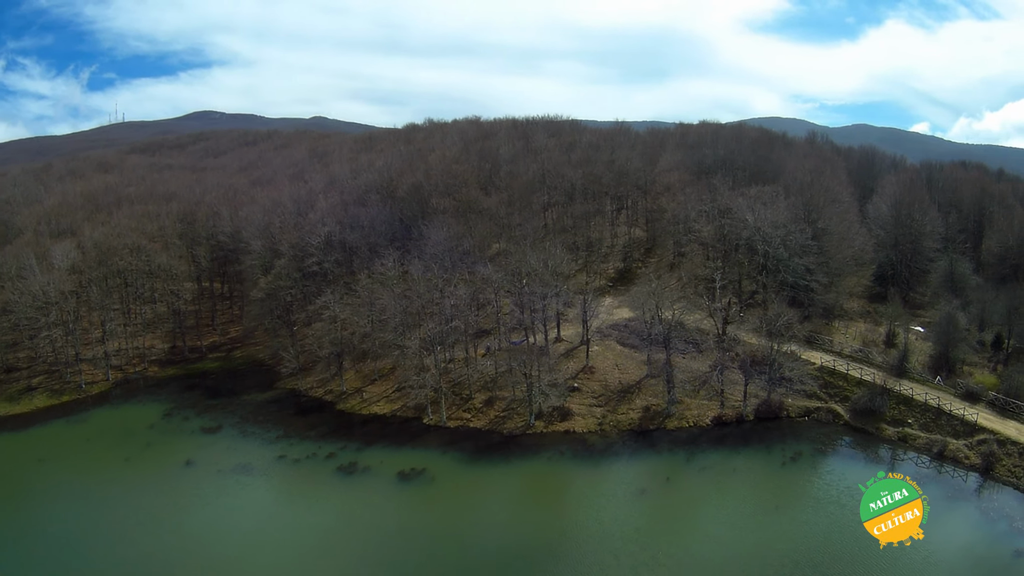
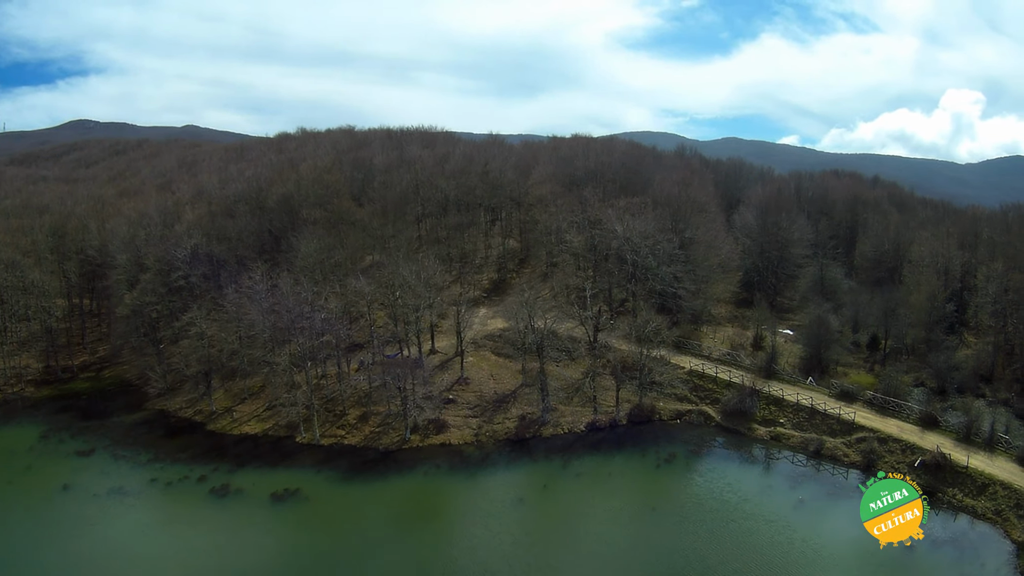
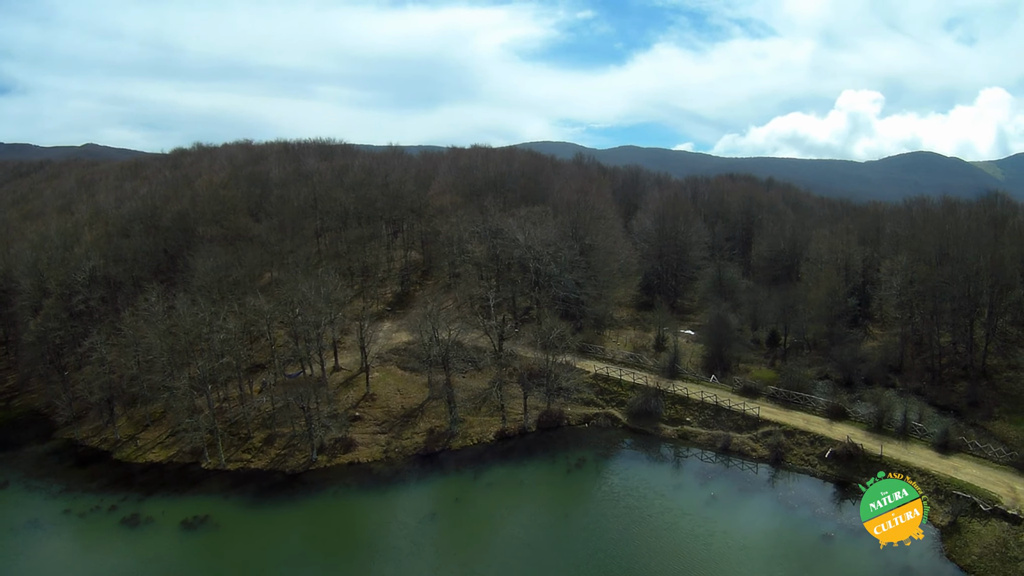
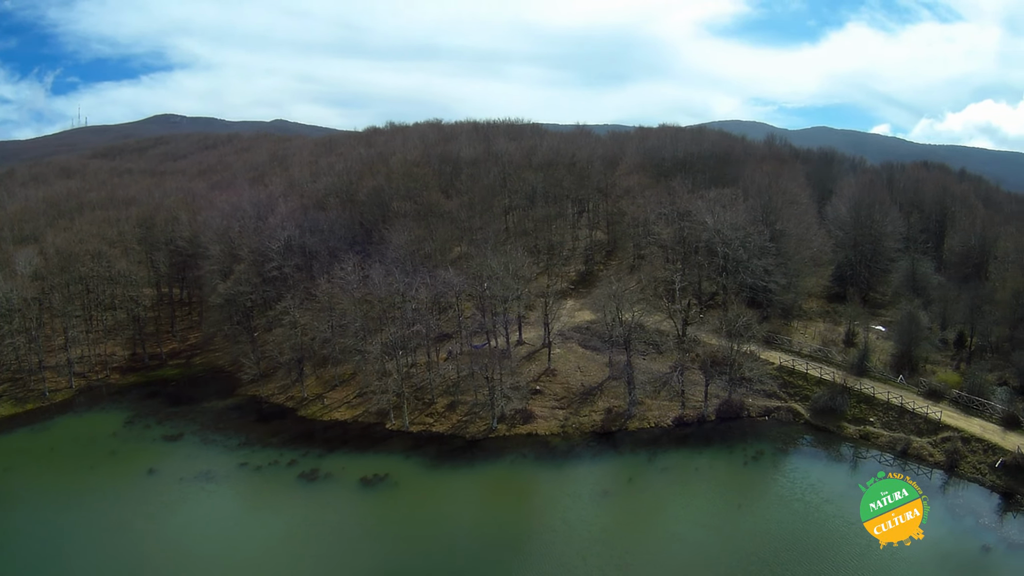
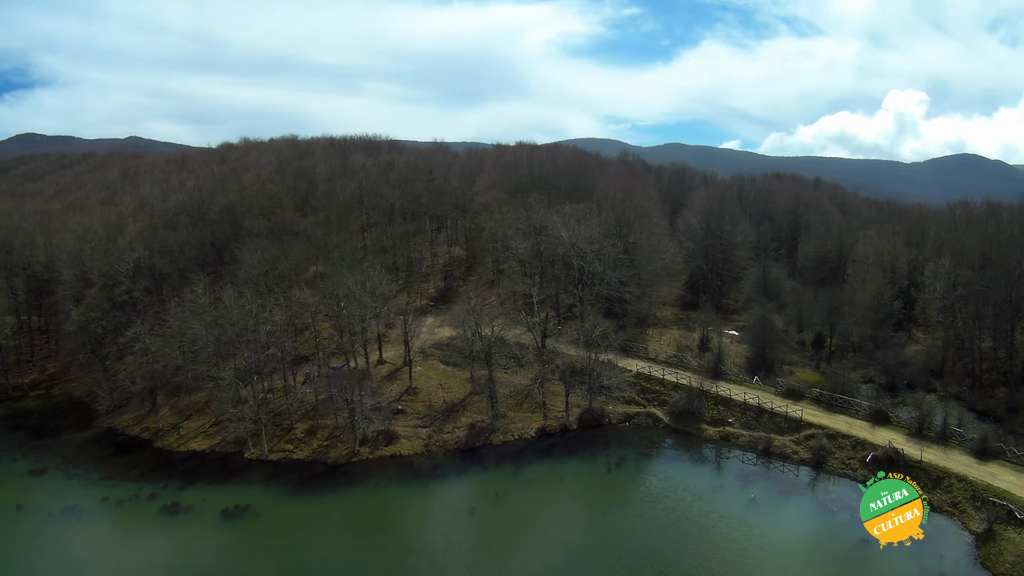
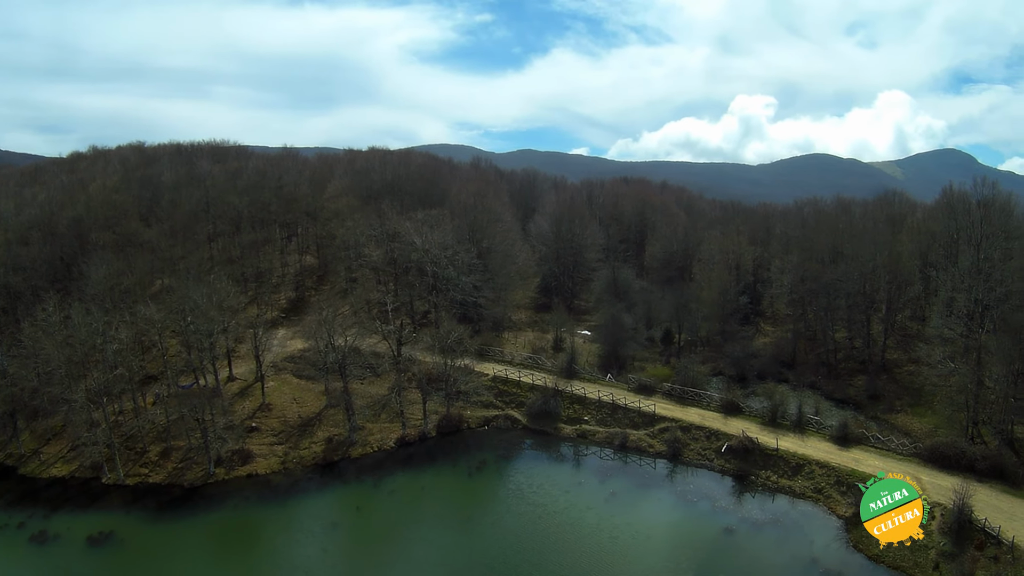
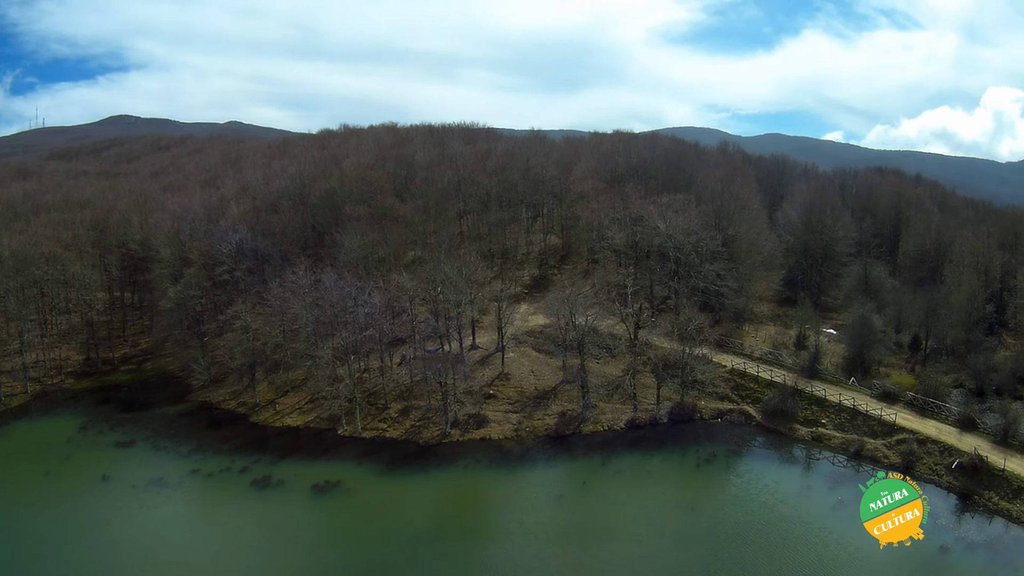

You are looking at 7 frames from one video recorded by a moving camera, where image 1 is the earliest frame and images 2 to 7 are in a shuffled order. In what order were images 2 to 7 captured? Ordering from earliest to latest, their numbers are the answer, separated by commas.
4, 7, 2, 5, 3, 6
